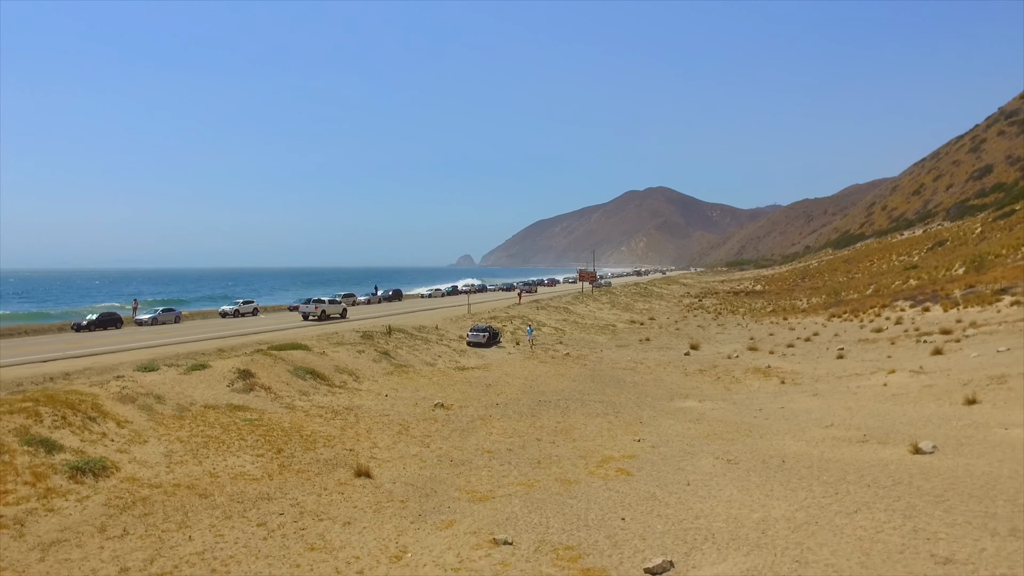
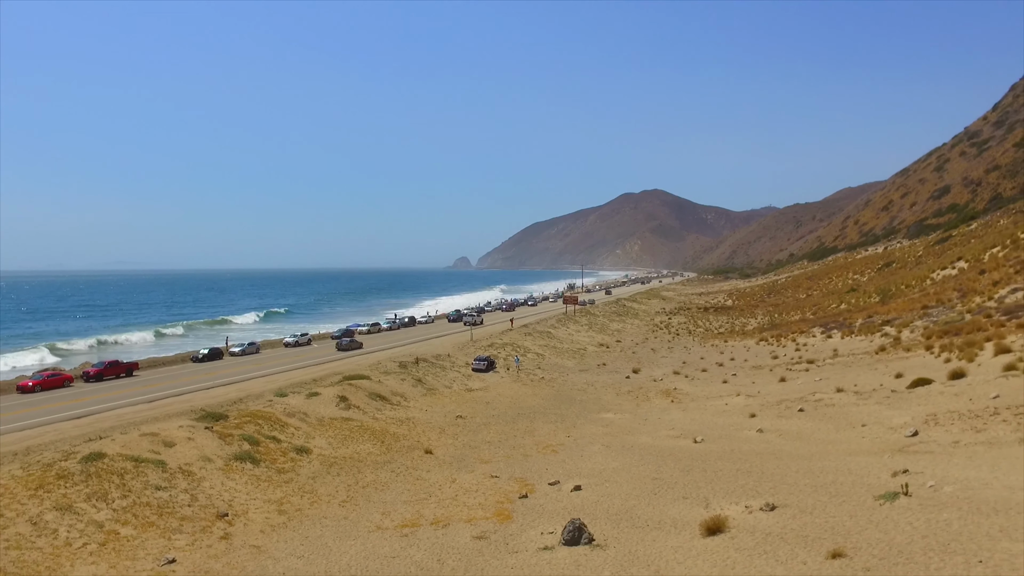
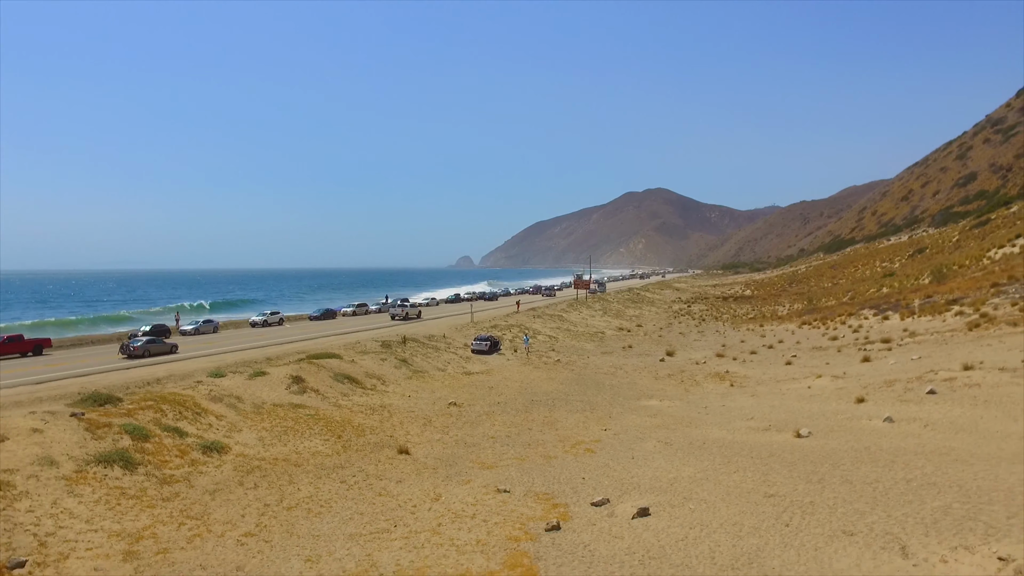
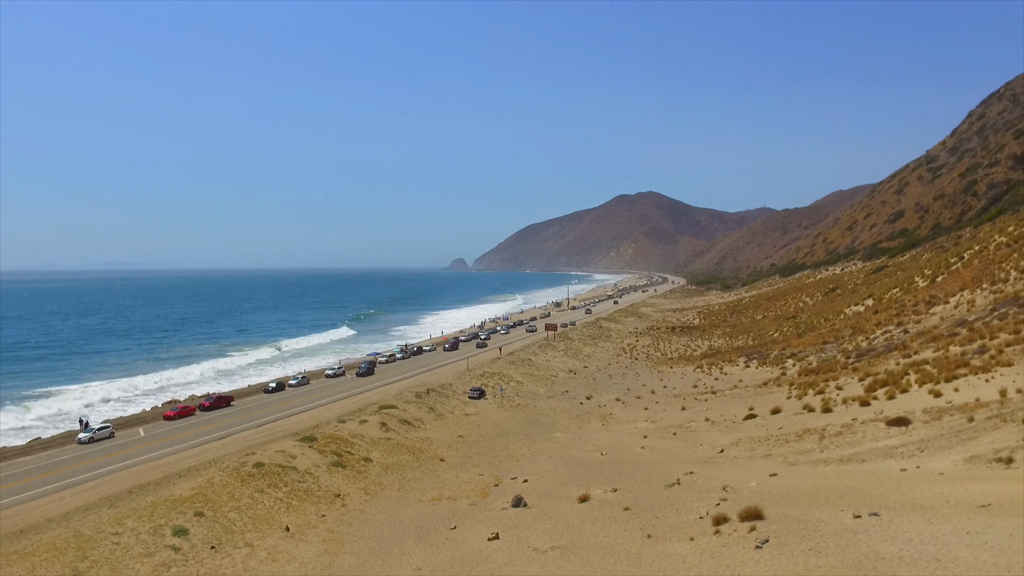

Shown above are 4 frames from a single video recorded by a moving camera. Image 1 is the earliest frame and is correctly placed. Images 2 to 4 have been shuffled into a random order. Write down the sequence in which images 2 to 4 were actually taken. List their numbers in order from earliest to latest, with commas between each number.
3, 2, 4
